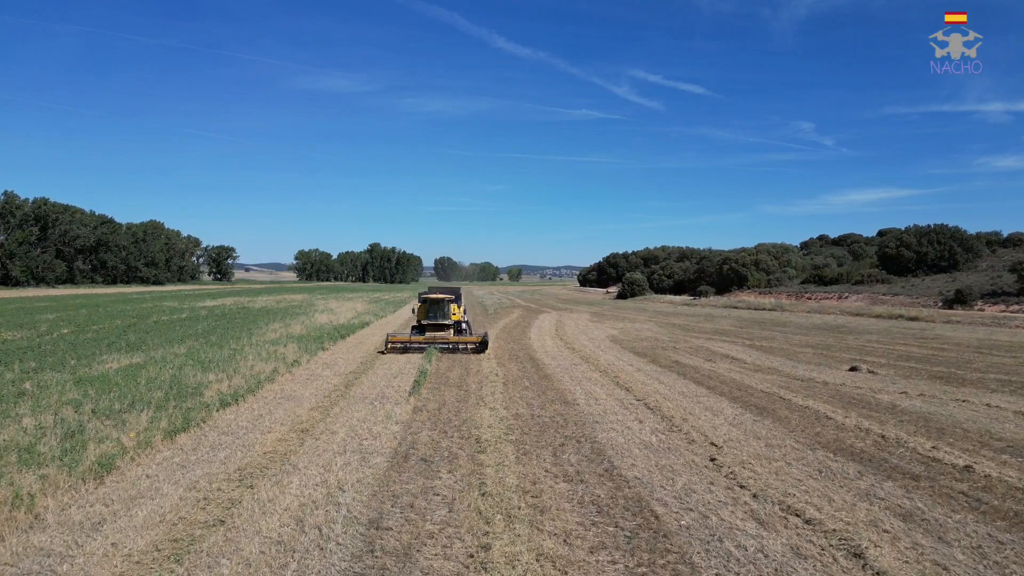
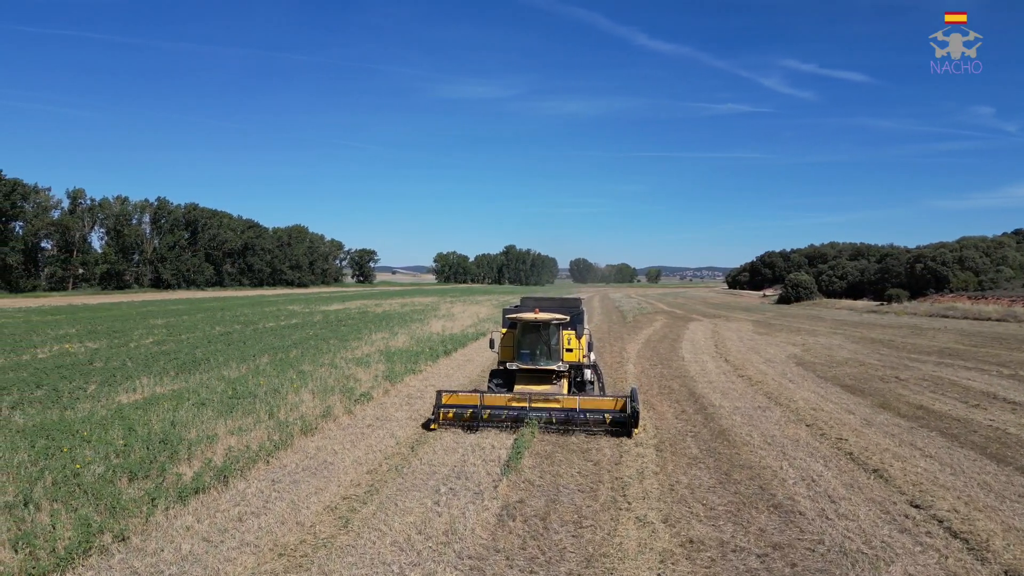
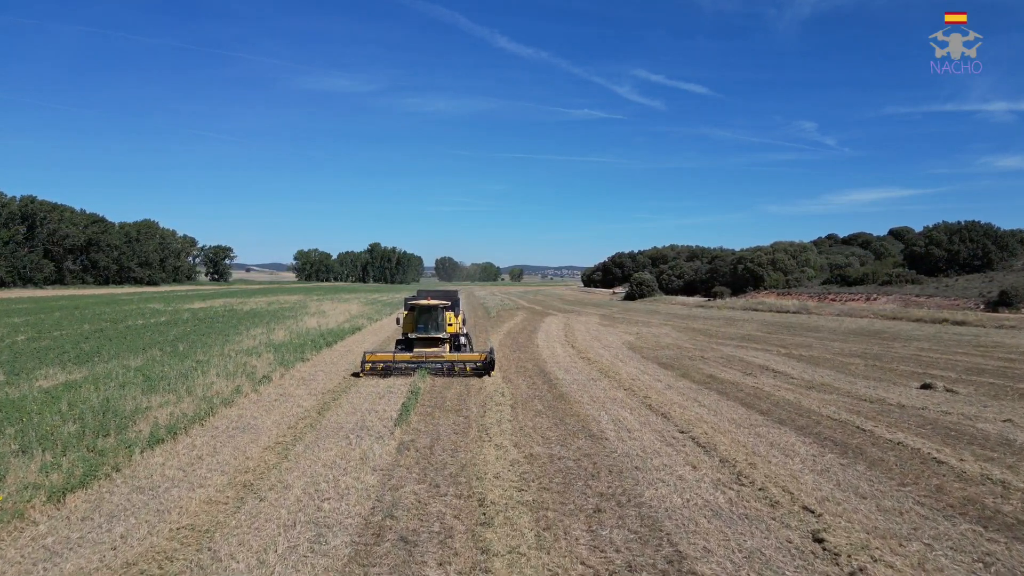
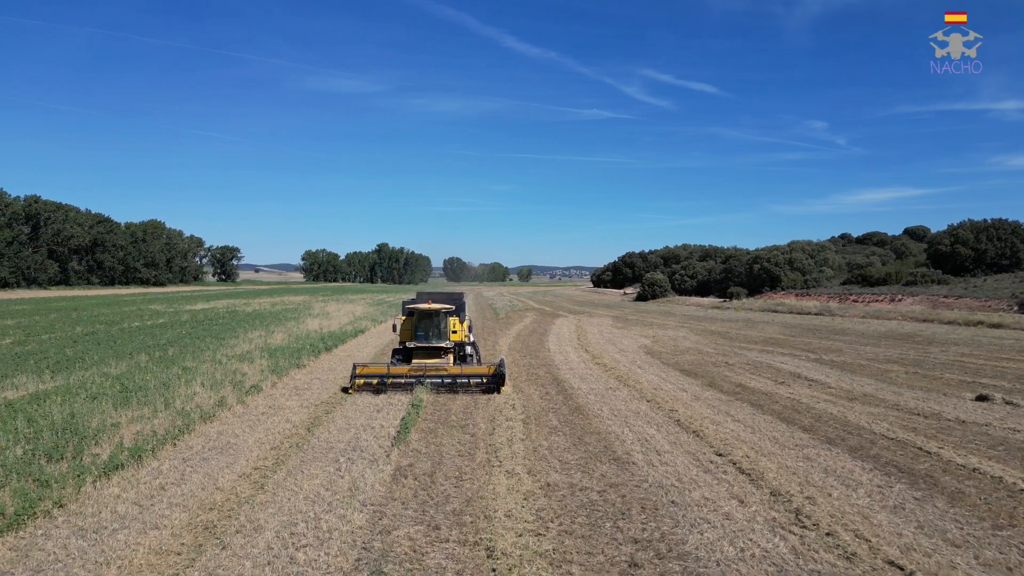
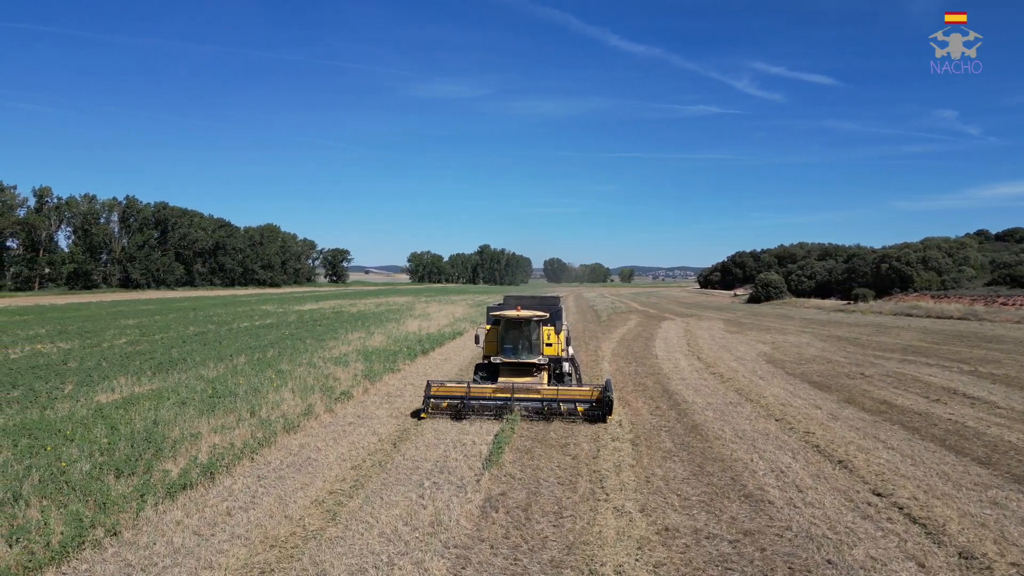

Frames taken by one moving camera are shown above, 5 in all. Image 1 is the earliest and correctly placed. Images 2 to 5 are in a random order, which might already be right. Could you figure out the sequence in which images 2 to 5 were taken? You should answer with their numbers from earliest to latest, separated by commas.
3, 4, 5, 2
